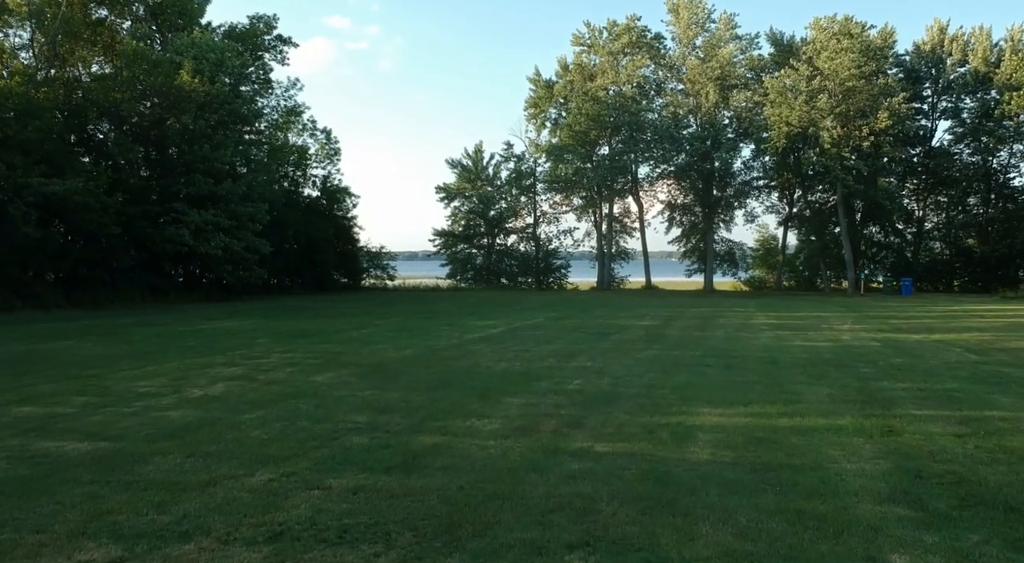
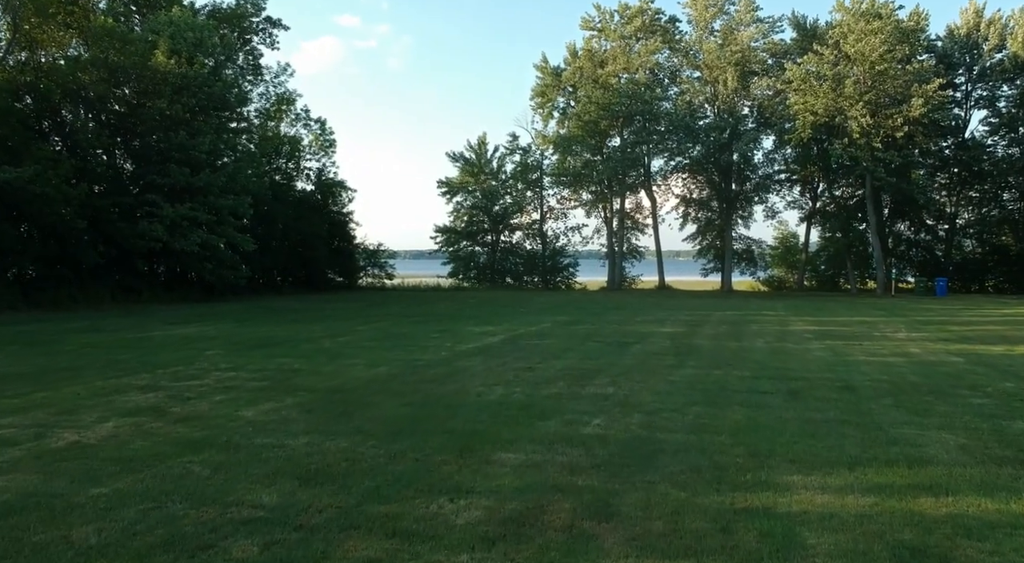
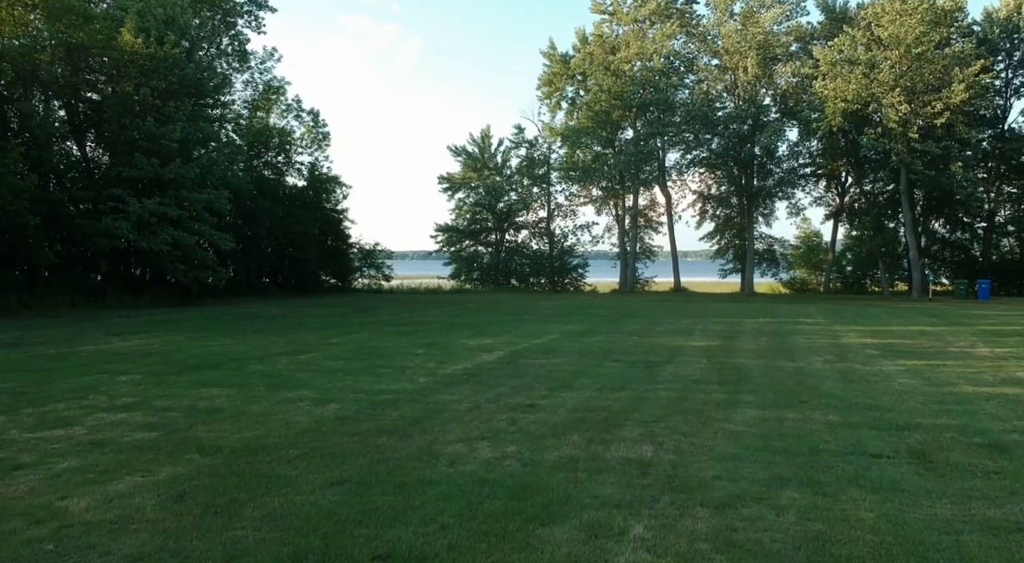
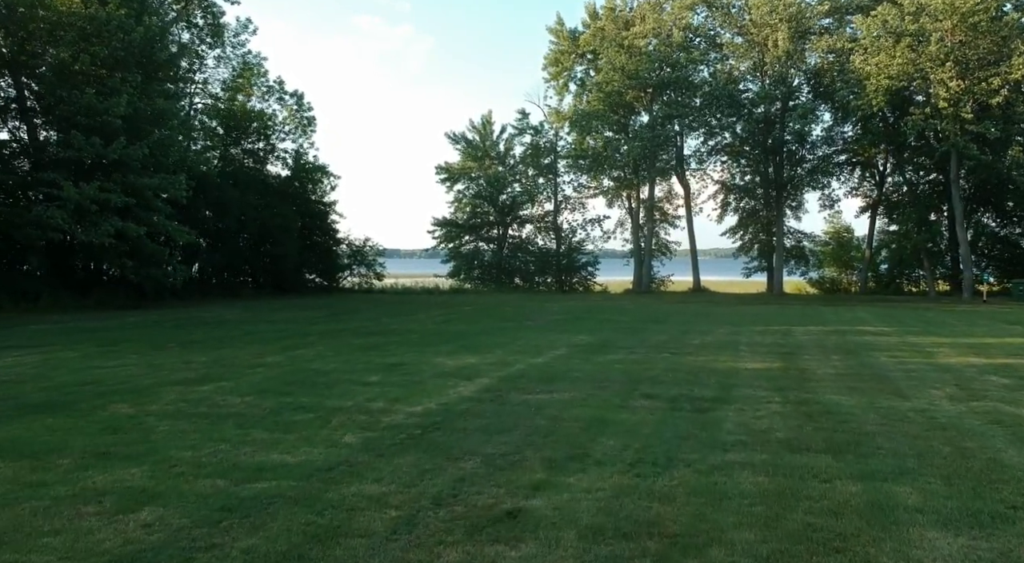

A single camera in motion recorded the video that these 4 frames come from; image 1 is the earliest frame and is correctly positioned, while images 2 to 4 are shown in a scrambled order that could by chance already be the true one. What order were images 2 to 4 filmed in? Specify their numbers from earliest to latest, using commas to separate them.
2, 3, 4
